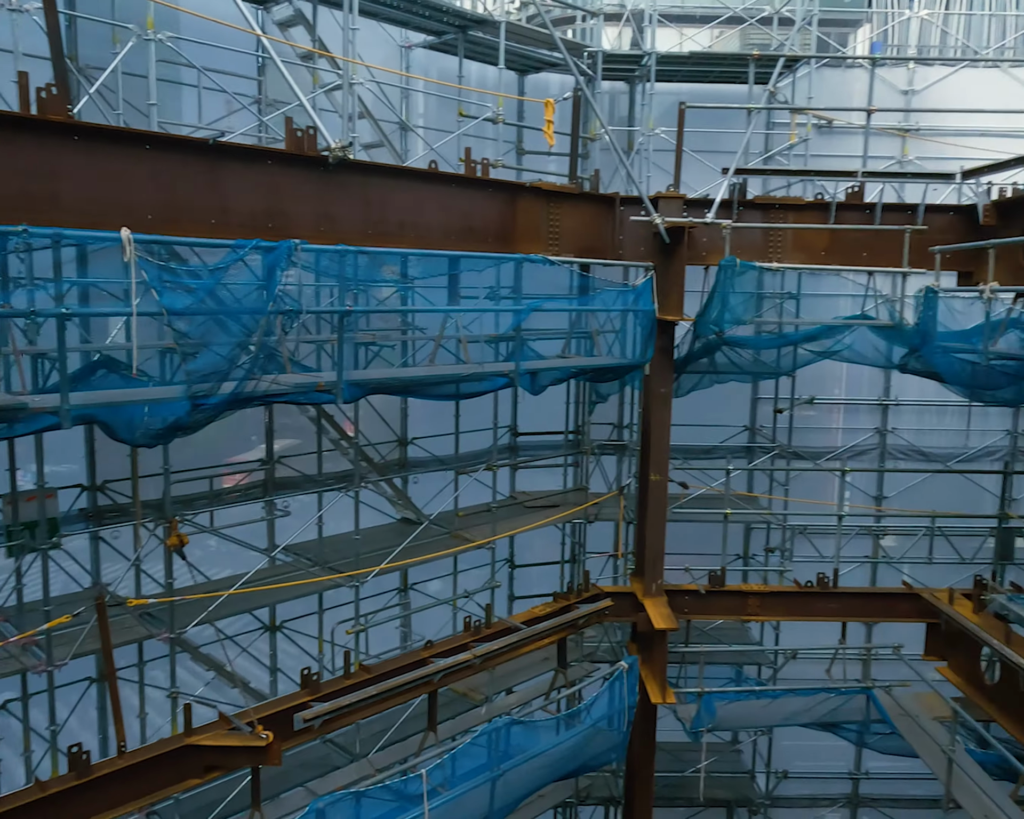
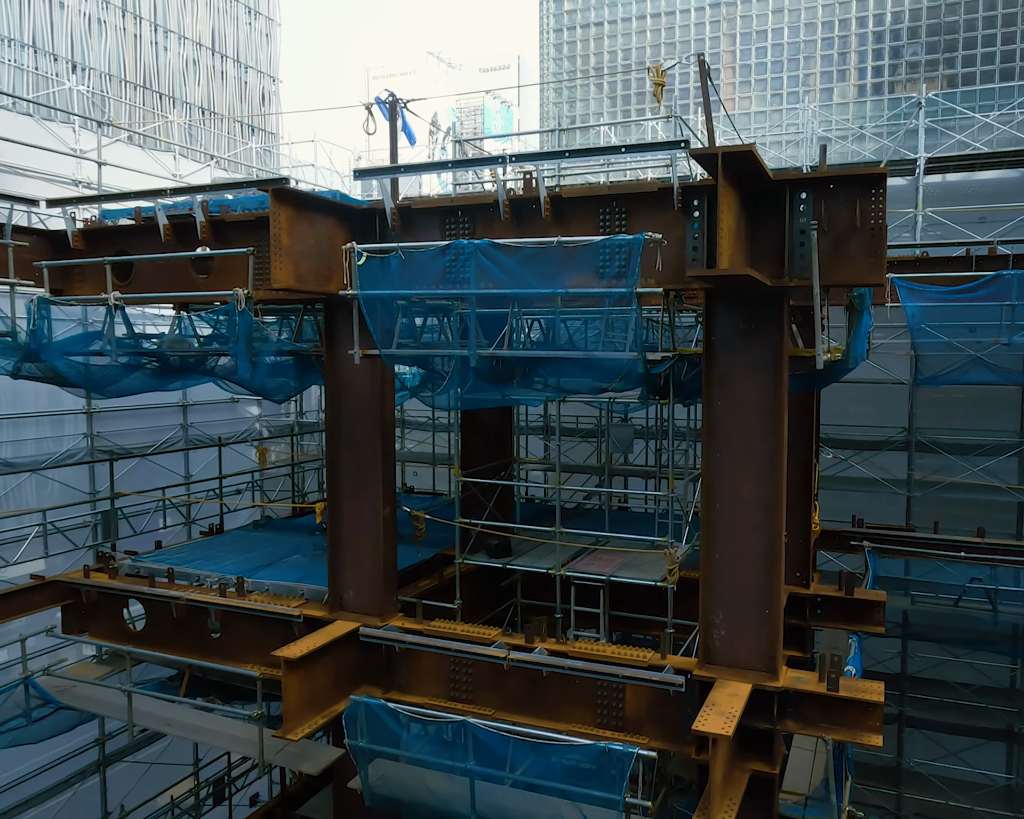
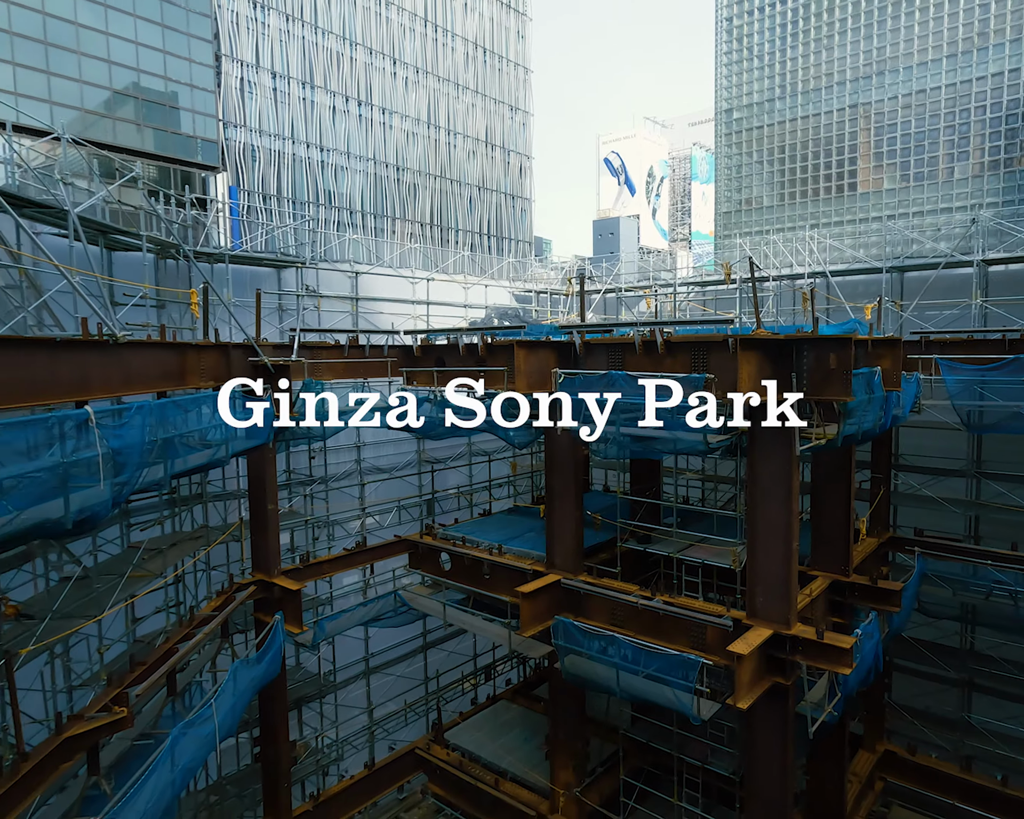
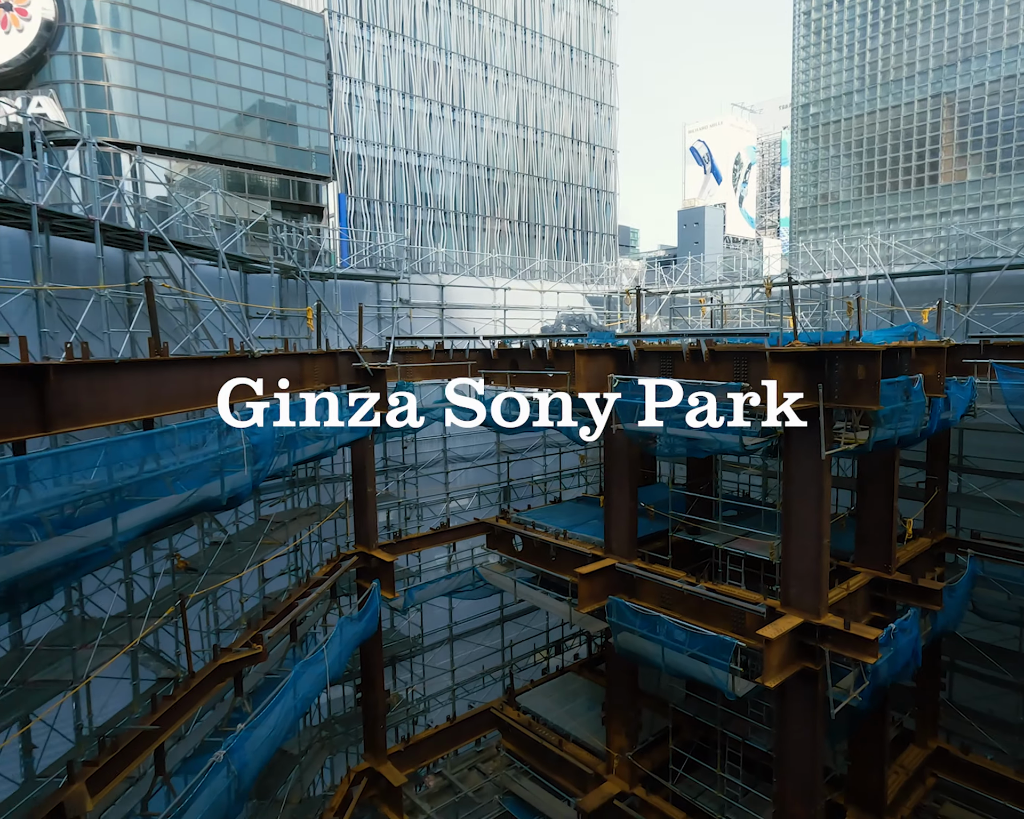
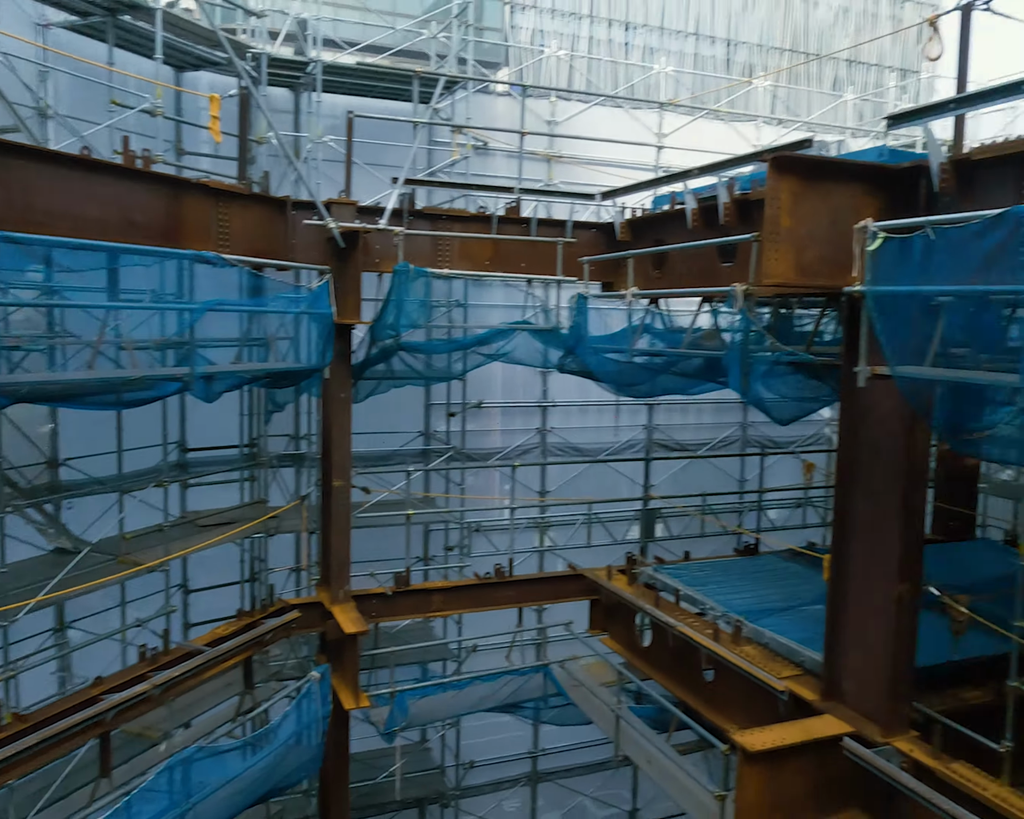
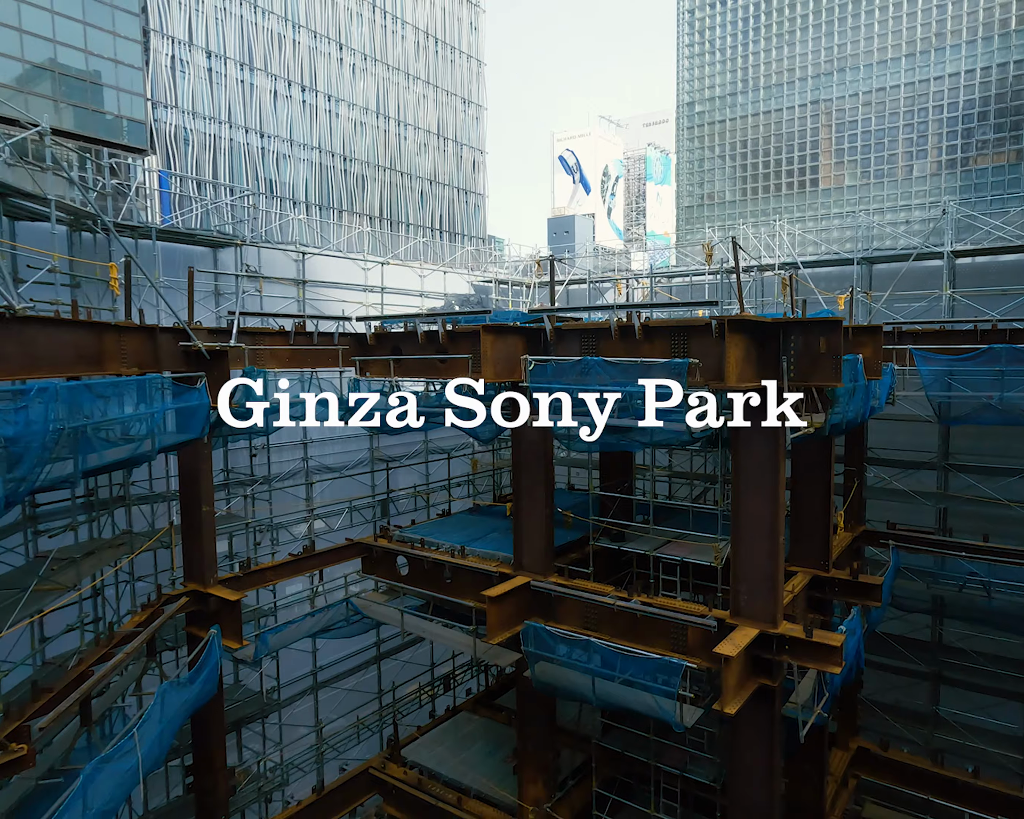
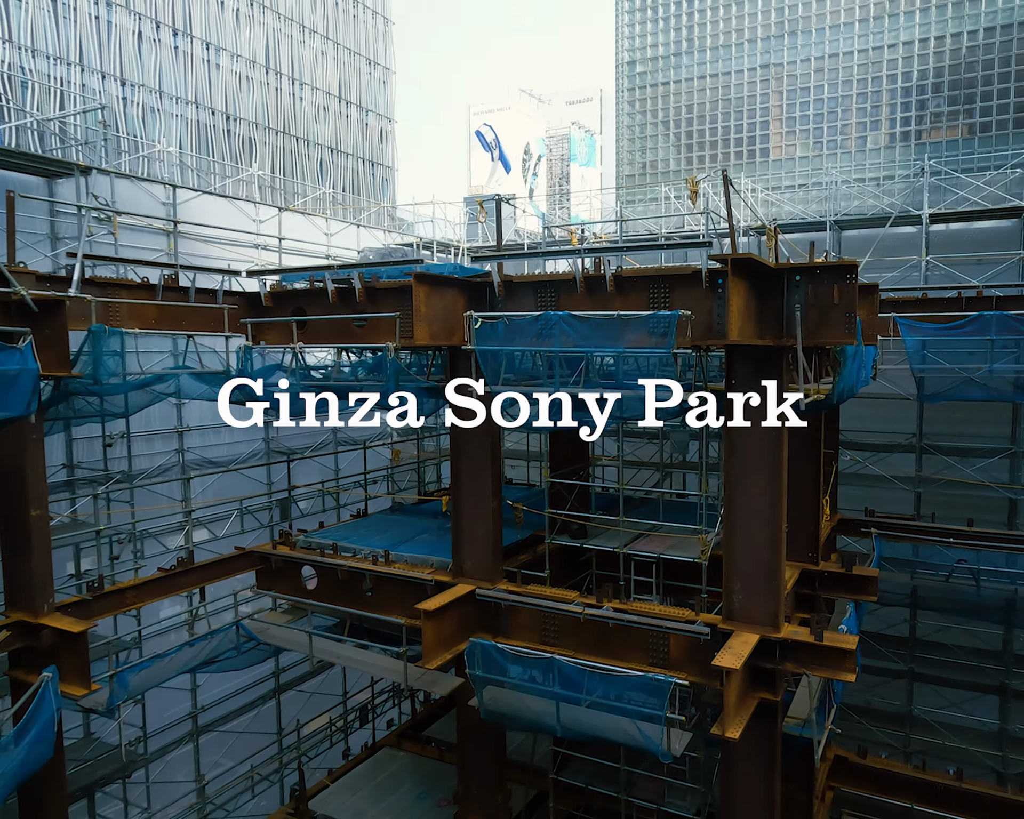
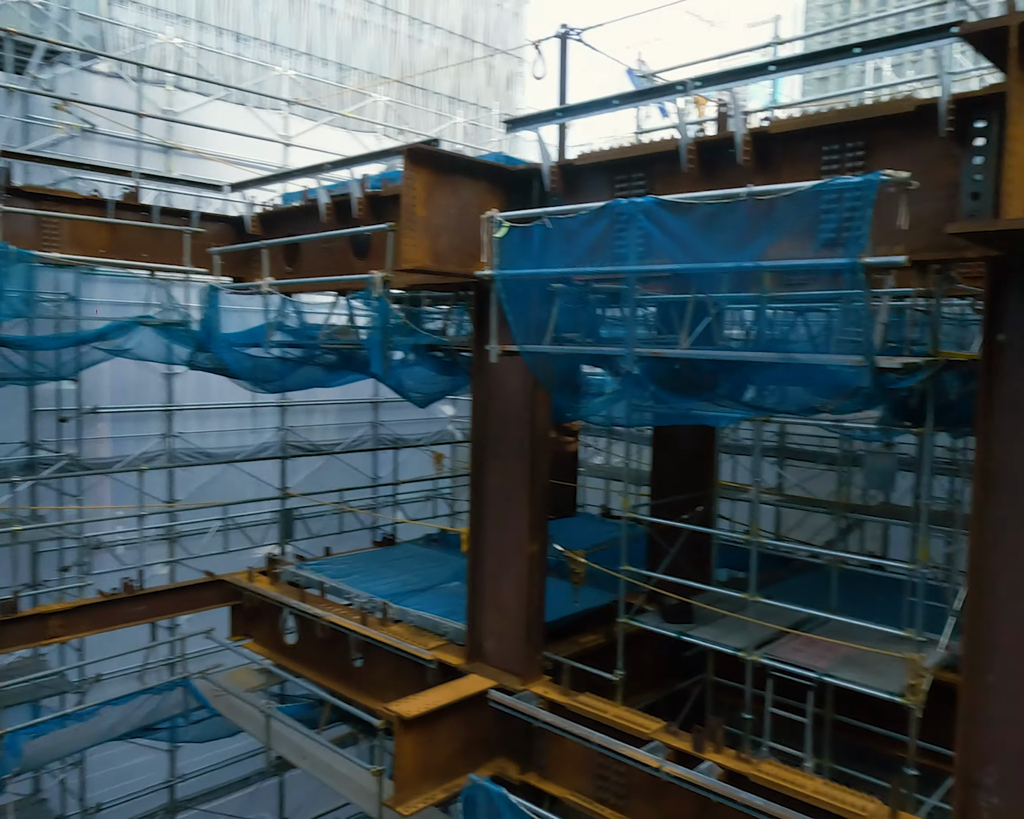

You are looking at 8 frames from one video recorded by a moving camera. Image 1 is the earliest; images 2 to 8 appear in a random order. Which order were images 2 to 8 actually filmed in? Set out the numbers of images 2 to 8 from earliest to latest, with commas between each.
5, 8, 2, 7, 6, 3, 4
